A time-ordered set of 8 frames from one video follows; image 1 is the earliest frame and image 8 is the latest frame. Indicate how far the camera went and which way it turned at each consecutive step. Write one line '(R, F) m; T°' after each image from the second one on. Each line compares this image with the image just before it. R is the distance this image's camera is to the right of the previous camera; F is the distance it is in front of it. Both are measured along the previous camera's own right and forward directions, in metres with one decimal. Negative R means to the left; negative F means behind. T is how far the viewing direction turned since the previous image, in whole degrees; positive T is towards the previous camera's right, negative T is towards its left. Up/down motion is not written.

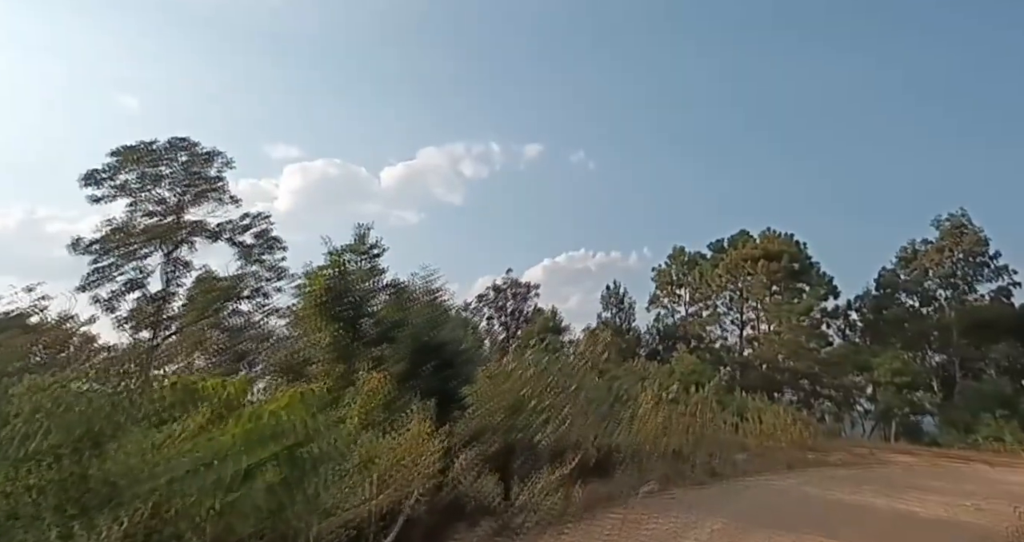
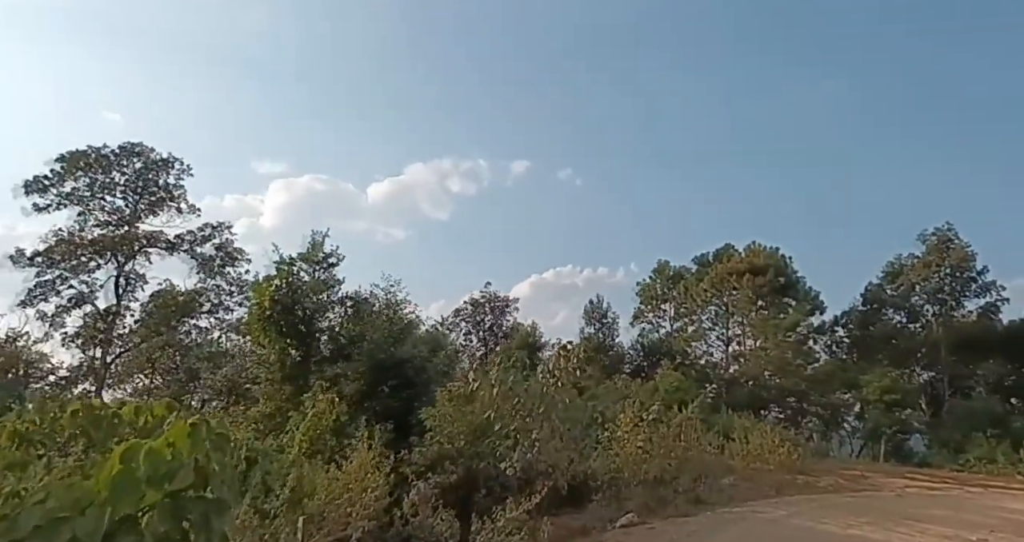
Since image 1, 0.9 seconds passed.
(+0.2, +0.7) m; +1°
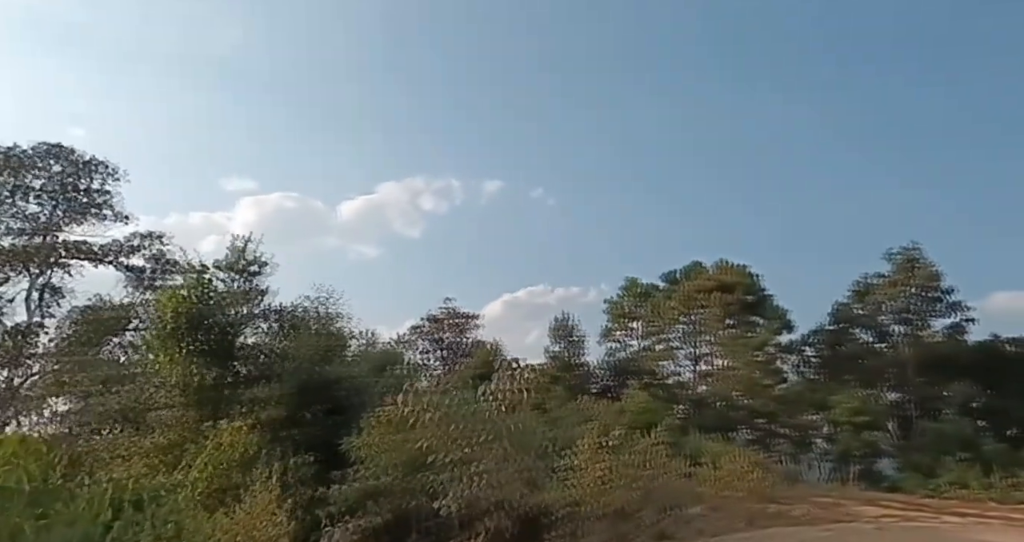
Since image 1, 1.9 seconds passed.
(+0.3, +0.9) m; +2°
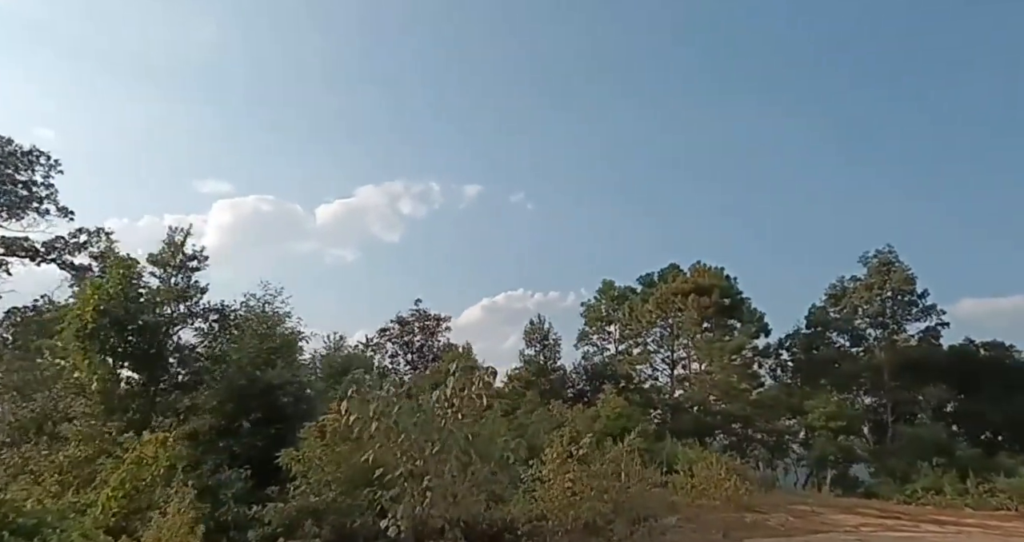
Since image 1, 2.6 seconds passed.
(+0.2, +0.5) m; +2°
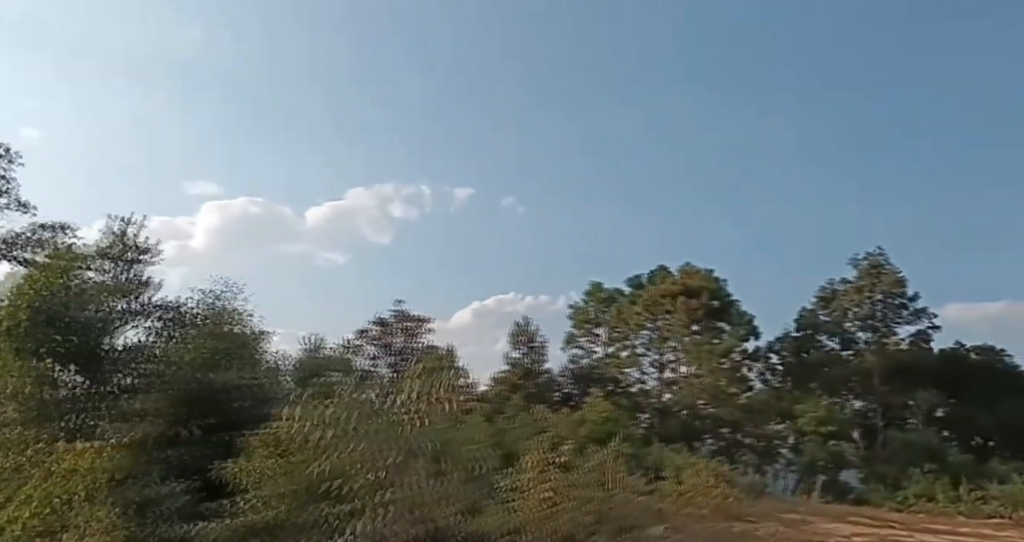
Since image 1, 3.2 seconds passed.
(+0.2, +0.5) m; +1°
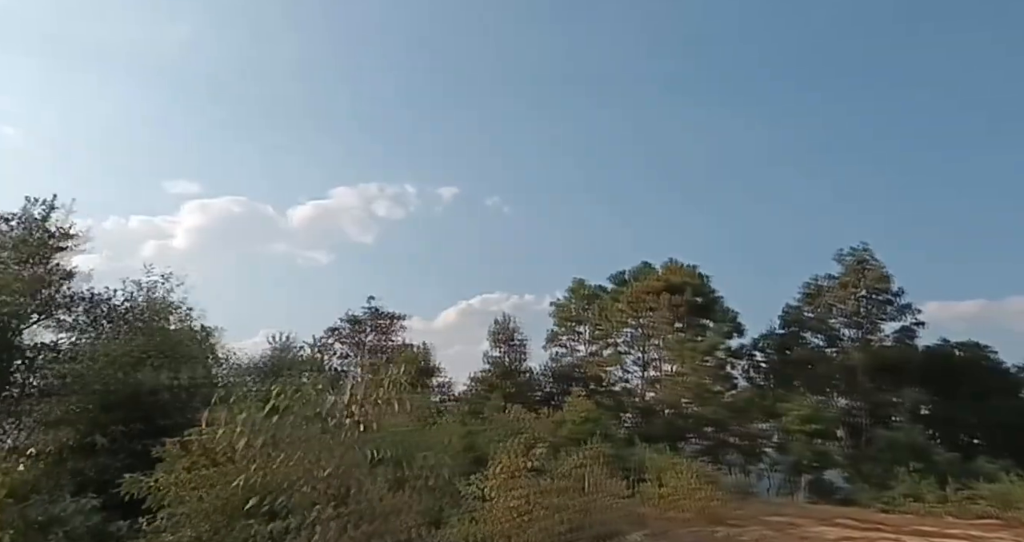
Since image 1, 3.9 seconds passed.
(+0.2, +0.7) m; +1°
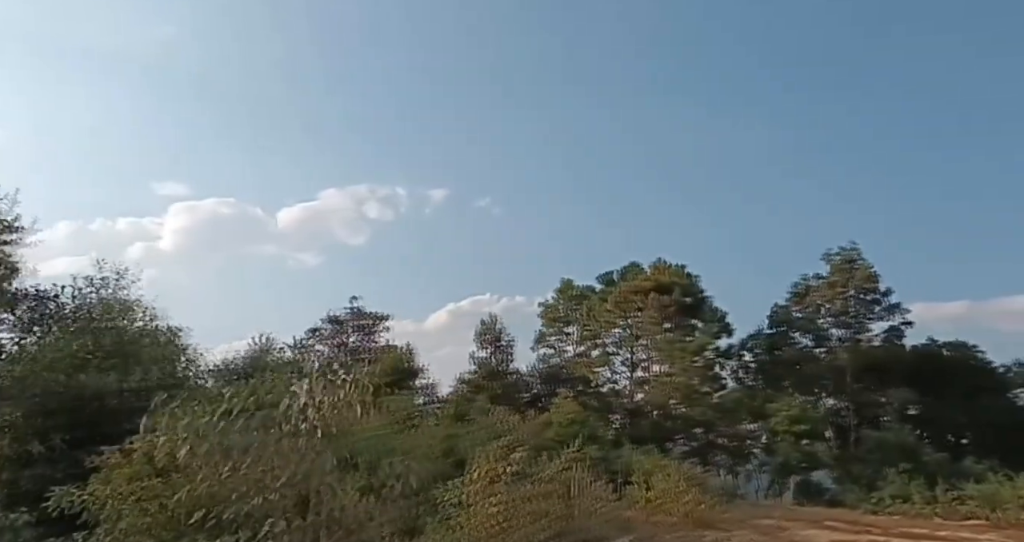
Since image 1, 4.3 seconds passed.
(+0.1, +0.3) m; +1°
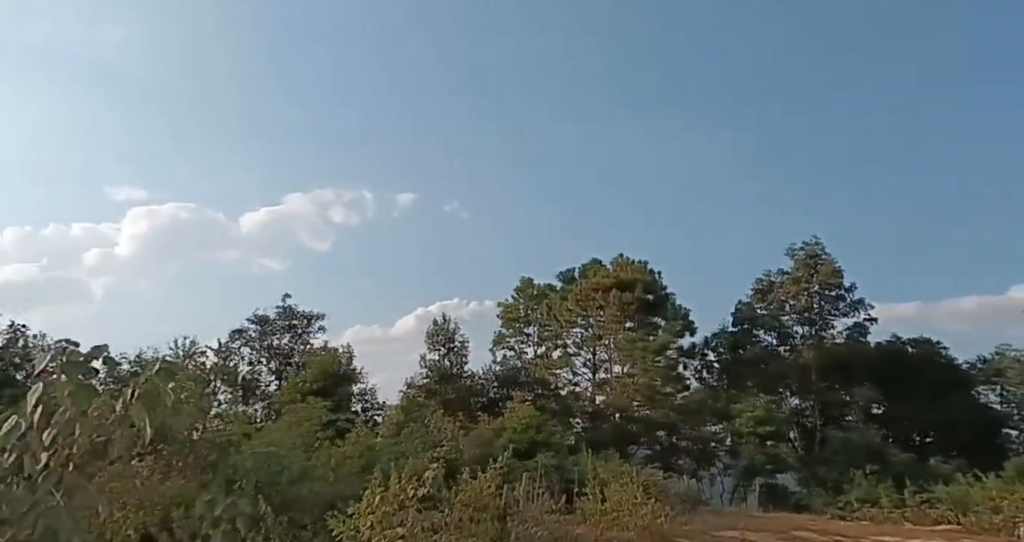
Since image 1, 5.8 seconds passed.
(+0.5, +1.3) m; +3°
